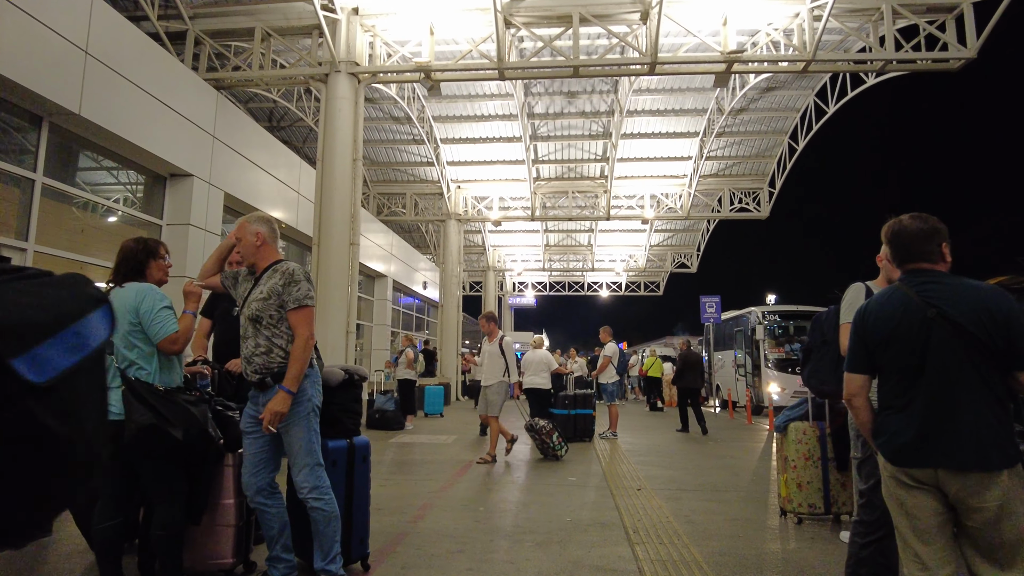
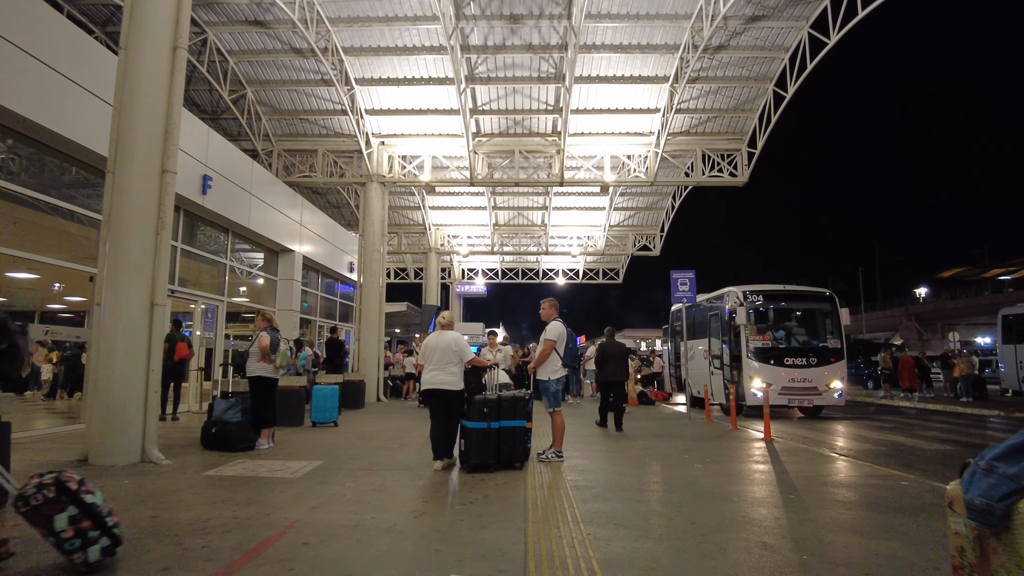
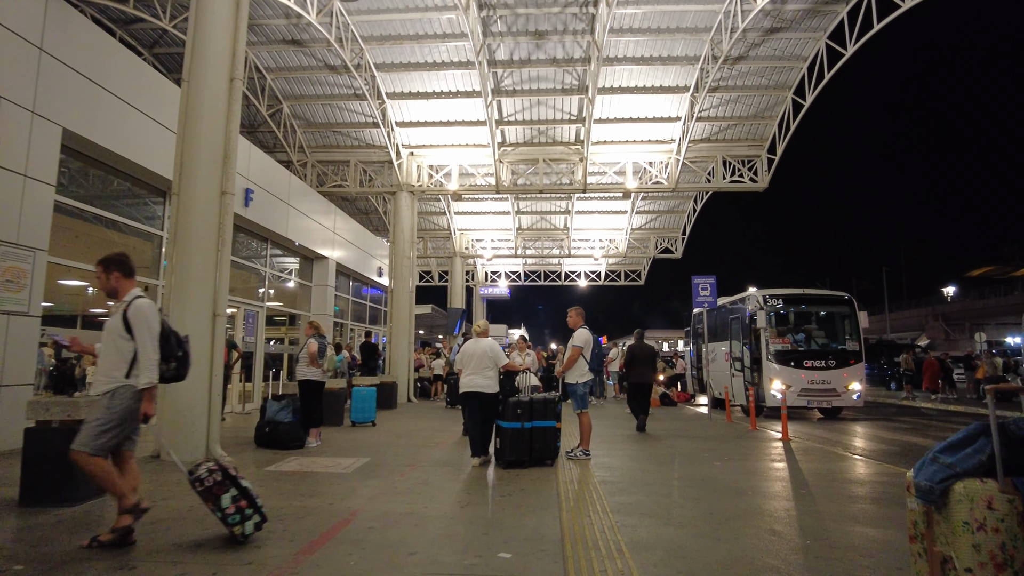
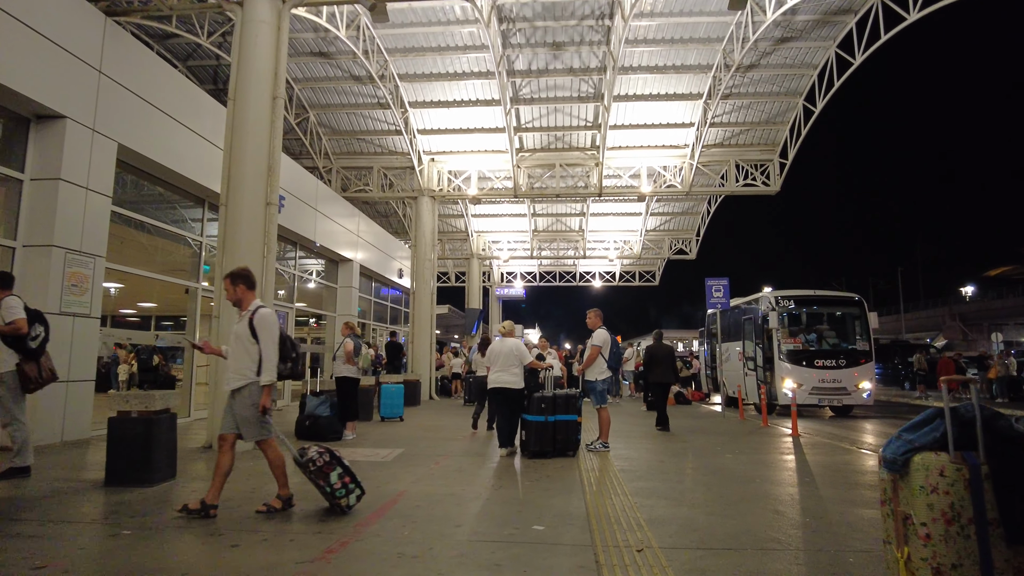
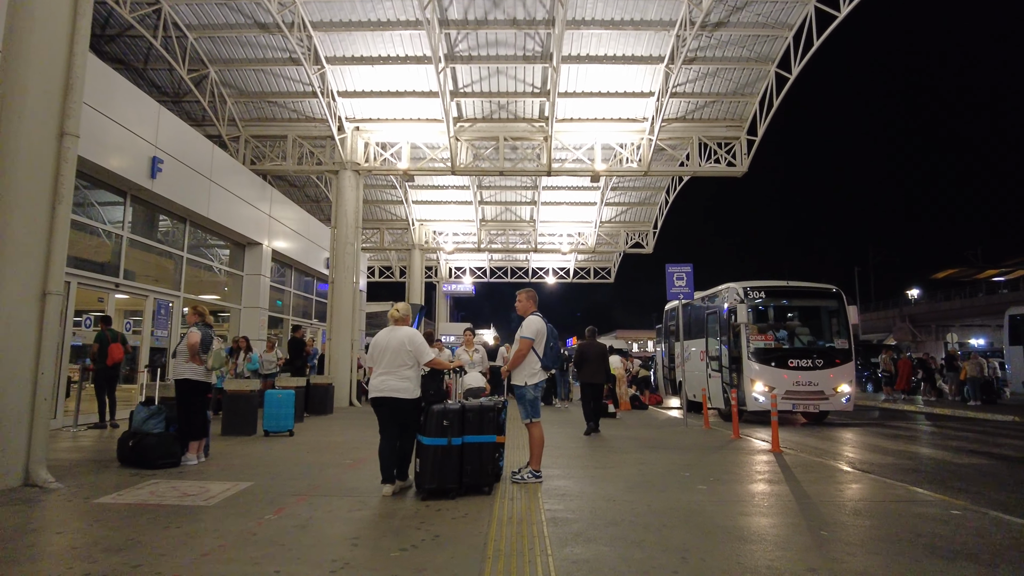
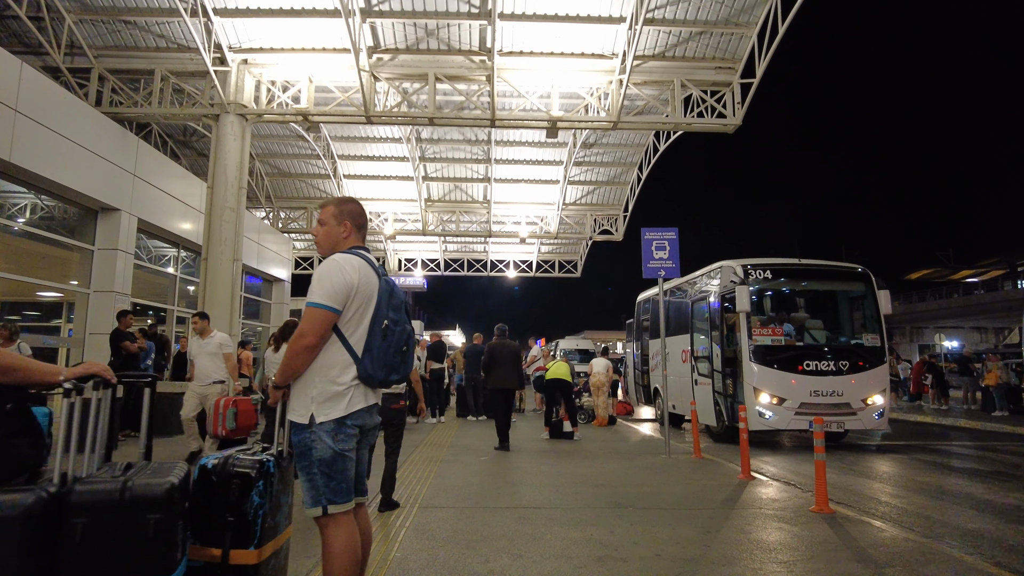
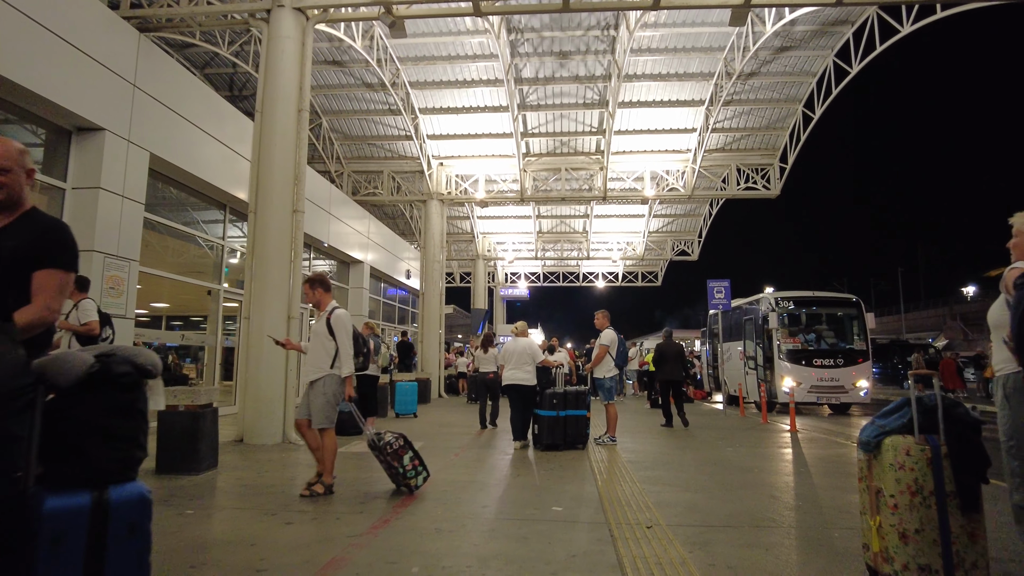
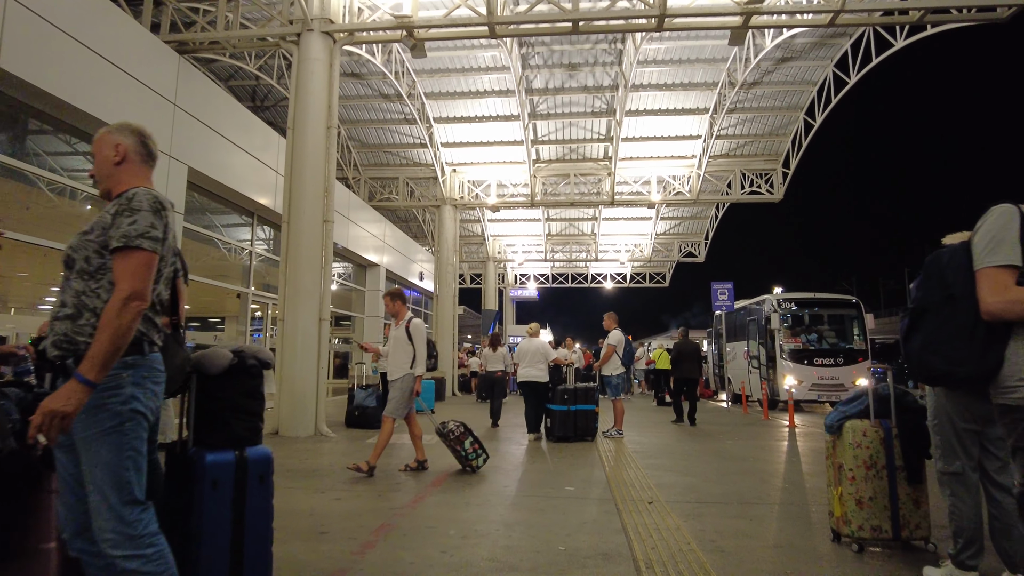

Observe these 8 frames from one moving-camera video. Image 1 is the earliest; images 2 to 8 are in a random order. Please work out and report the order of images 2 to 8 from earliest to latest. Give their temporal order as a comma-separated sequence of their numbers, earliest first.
8, 7, 4, 3, 2, 5, 6
